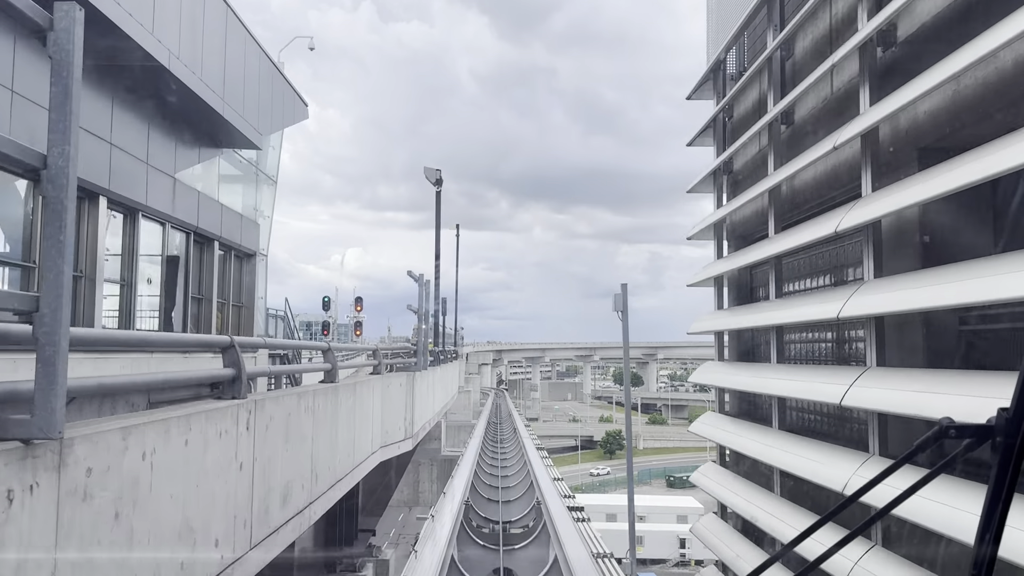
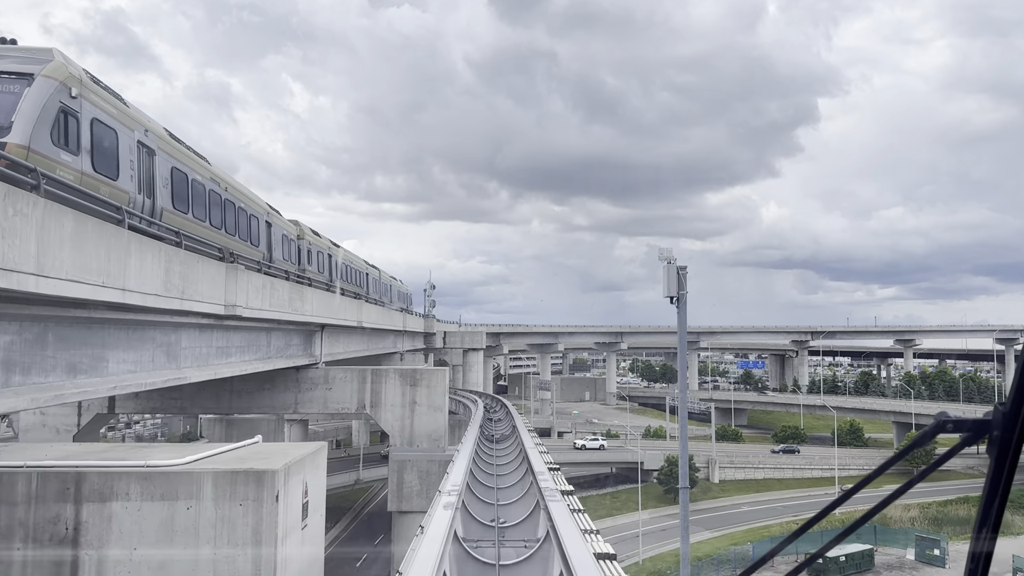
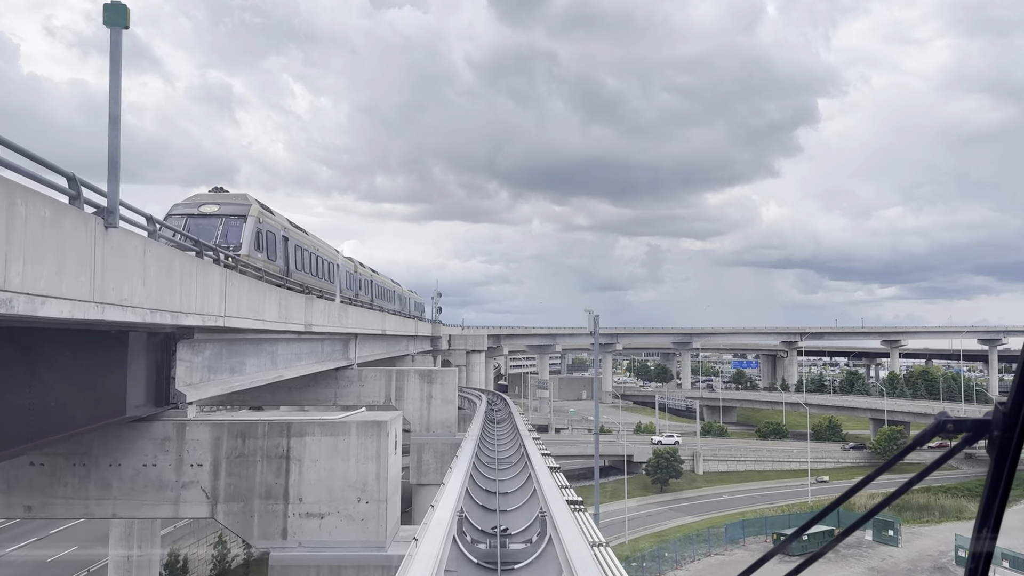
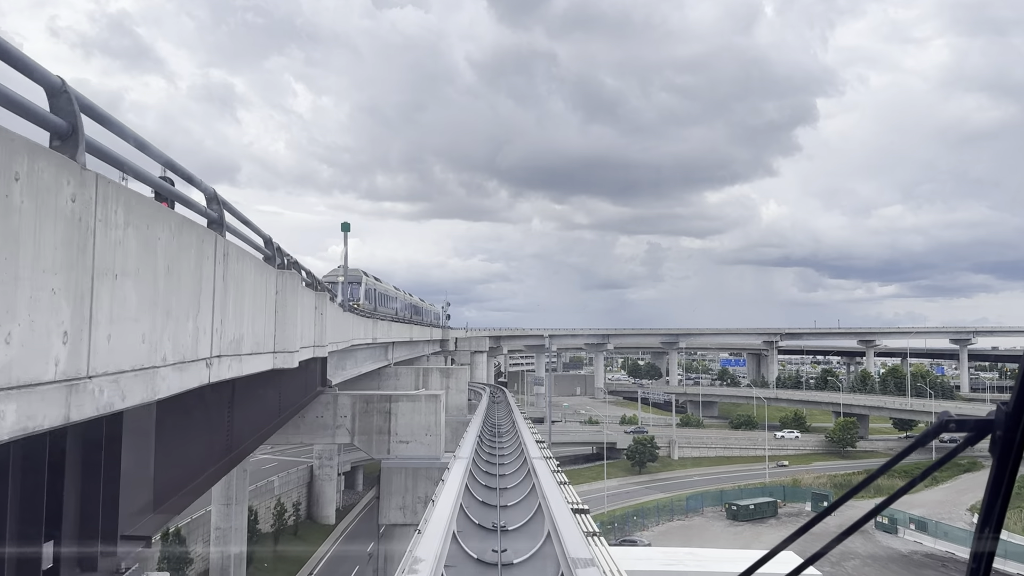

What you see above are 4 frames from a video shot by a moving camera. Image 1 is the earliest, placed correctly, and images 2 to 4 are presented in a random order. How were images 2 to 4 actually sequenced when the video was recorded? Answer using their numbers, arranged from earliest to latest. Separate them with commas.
4, 3, 2
